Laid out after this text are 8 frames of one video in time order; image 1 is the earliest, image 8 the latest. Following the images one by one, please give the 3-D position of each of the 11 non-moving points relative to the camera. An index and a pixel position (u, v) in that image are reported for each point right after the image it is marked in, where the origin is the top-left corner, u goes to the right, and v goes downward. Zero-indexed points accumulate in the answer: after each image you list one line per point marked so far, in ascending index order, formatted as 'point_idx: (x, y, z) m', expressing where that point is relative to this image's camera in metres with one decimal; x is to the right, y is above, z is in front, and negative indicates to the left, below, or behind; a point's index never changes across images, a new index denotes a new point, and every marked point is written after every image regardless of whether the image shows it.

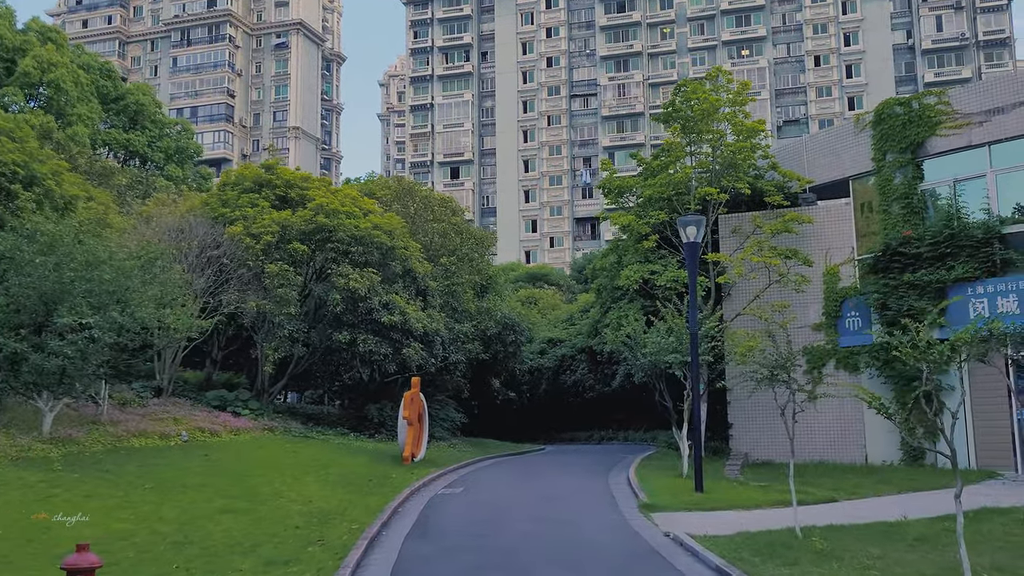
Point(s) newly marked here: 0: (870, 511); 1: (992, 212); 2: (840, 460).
0: (+4.2, -2.6, +11.1) m
1: (+8.6, +1.4, +17.1) m
2: (+6.4, -3.4, +18.8) m
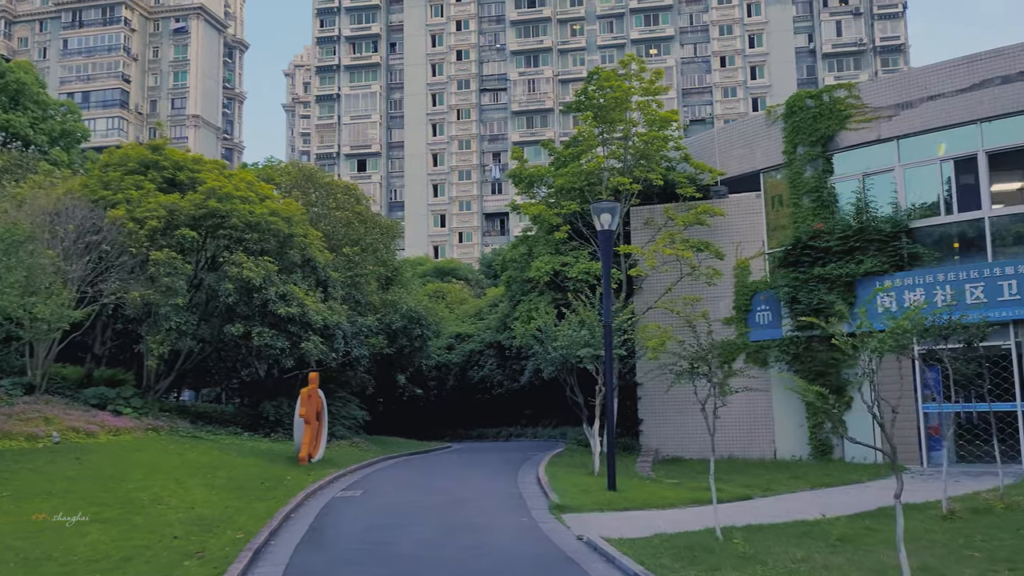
0: (+3.1, -2.5, +10.8) m
1: (+7.0, +1.5, +17.1) m
2: (+4.6, -3.3, +18.6) m
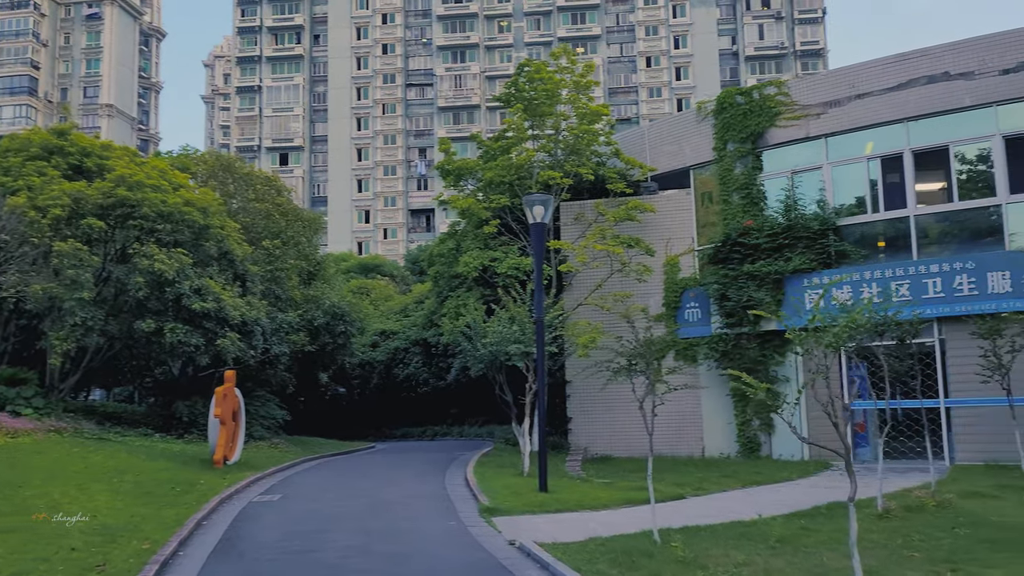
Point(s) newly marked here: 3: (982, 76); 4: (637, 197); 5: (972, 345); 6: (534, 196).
0: (+2.3, -2.4, +10.5) m
1: (+5.7, +1.5, +17.2) m
2: (+3.2, -3.2, +18.4) m
3: (+7.8, +3.5, +15.7) m
4: (+2.5, +1.8, +19.1) m
5: (+7.5, -0.9, +15.5) m
6: (+0.3, +1.2, +11.8) m
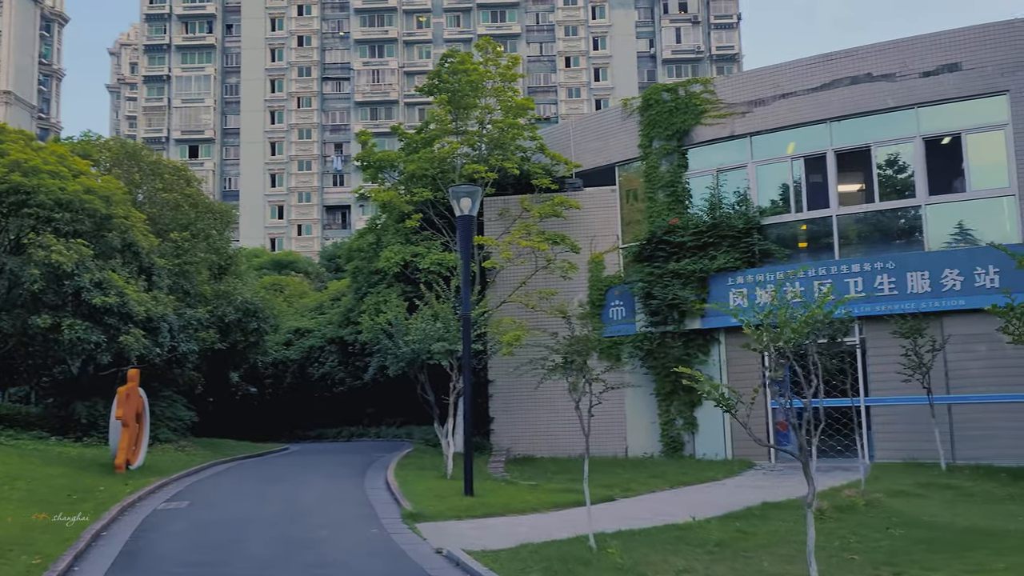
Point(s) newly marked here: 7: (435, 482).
0: (+1.5, -2.4, +10.2) m
1: (+4.3, +1.5, +17.2) m
2: (+1.7, -3.2, +18.2) m
3: (+6.5, +3.5, +15.9) m
4: (+1.0, +1.9, +18.8) m
5: (+6.2, -0.9, +15.7) m
6: (-0.6, +1.2, +11.3) m
7: (-1.0, -2.5, +12.3) m
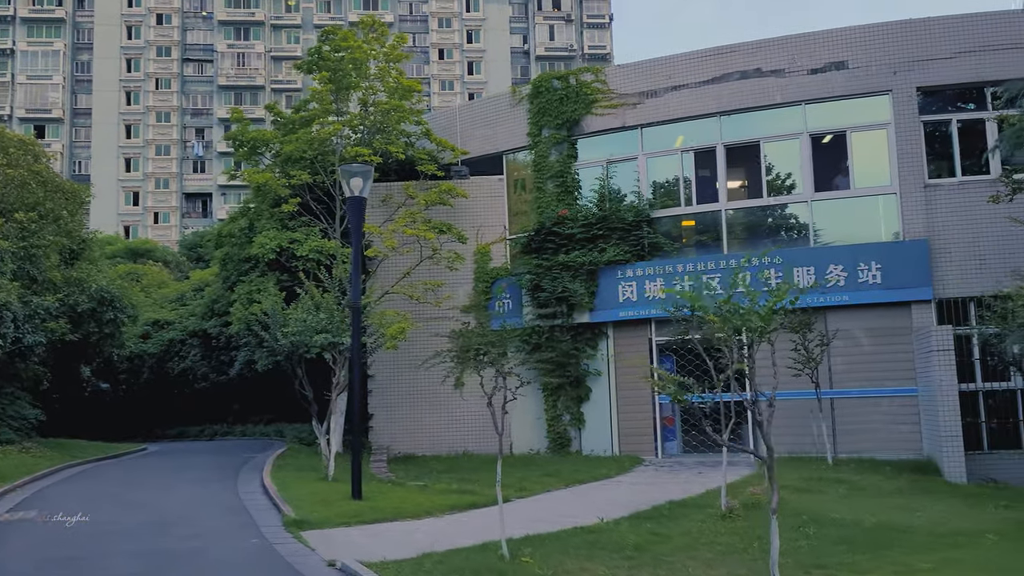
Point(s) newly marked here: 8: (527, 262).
0: (+0.5, -2.3, +9.7) m
1: (+2.3, +1.7, +17.0) m
2: (-0.5, -3.0, +17.6) m
3: (+4.7, +3.6, +16.0) m
4: (-1.2, +2.0, +18.1) m
5: (+4.4, -0.8, +15.7) m
6: (-1.8, +1.4, +10.5) m
7: (-2.3, -2.4, +11.4) m
8: (+0.3, +0.5, +17.4) m
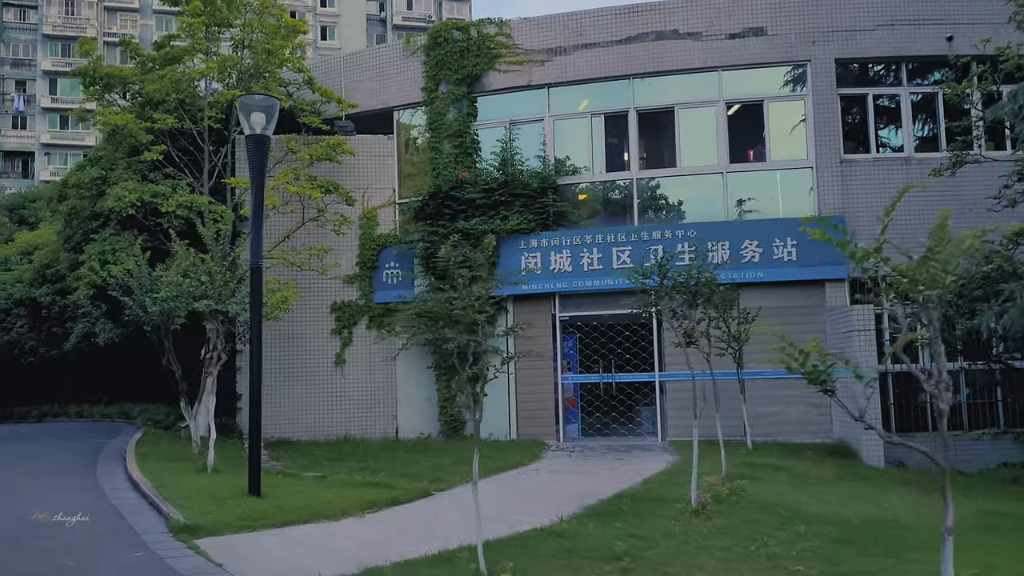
0: (-0.1, -1.9, +8.4) m
1: (+0.6, +2.1, +15.8) m
2: (-2.4, -2.5, +16.1) m
3: (+3.1, +4.0, +15.2) m
4: (-3.1, +2.6, +16.3) m
5: (+2.8, -0.4, +15.0) m
6: (-2.4, +1.8, +8.7) m
7: (-3.2, -1.9, +9.6) m
8: (-1.5, +1.0, +15.9) m
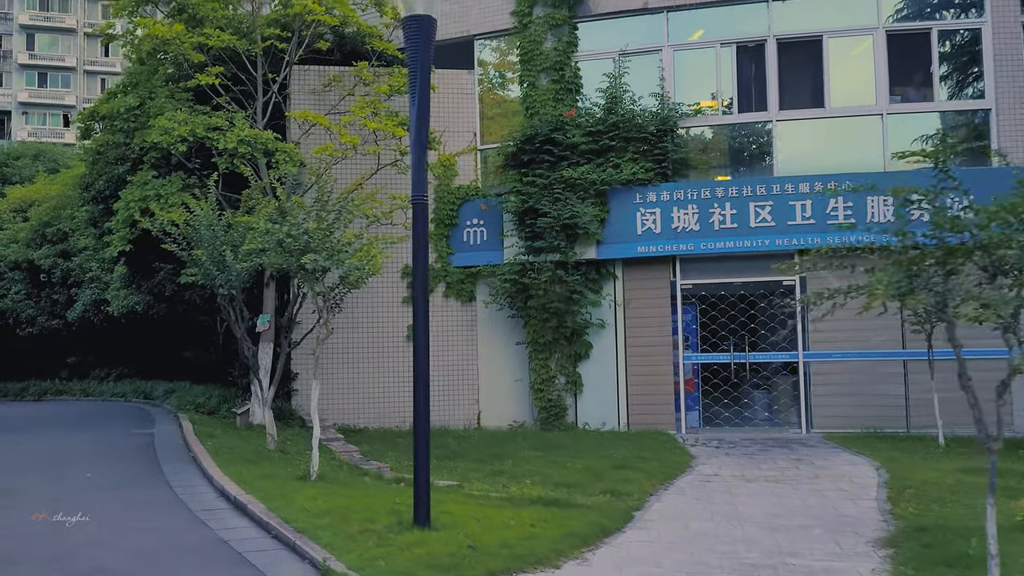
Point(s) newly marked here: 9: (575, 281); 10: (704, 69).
0: (+1.6, -1.6, +6.0) m
1: (+2.1, +2.6, +13.3) m
2: (-0.9, -1.9, +13.6) m
3: (+4.7, +4.5, +12.7) m
4: (-1.5, +3.2, +13.7) m
5: (+4.3, 0.0, +12.6) m
6: (-0.6, +2.1, +6.2) m
7: (-1.5, -1.5, +7.1) m
8: (0.0, +1.5, +13.3) m
9: (+0.9, +0.1, +13.0) m
10: (+2.6, +3.1, +13.3) m
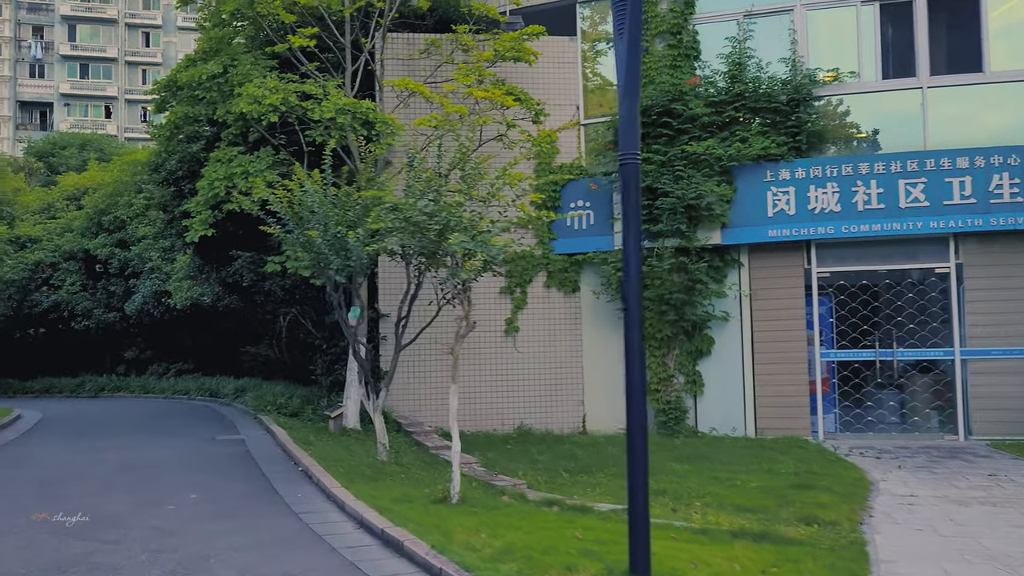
0: (+2.8, -1.5, +4.6) m
1: (+3.6, +2.8, +11.8) m
2: (+0.5, -1.8, +12.3) m
3: (+6.1, +4.6, +11.2) m
4: (-0.1, +3.3, +12.4) m
5: (+5.7, +0.2, +11.1) m
6: (+0.6, +2.2, +4.8) m
7: (-0.2, -1.4, +5.8) m
8: (+1.5, +1.7, +12.0) m
9: (+2.3, +0.2, +11.6) m
10: (+4.1, +3.2, +11.8) m
